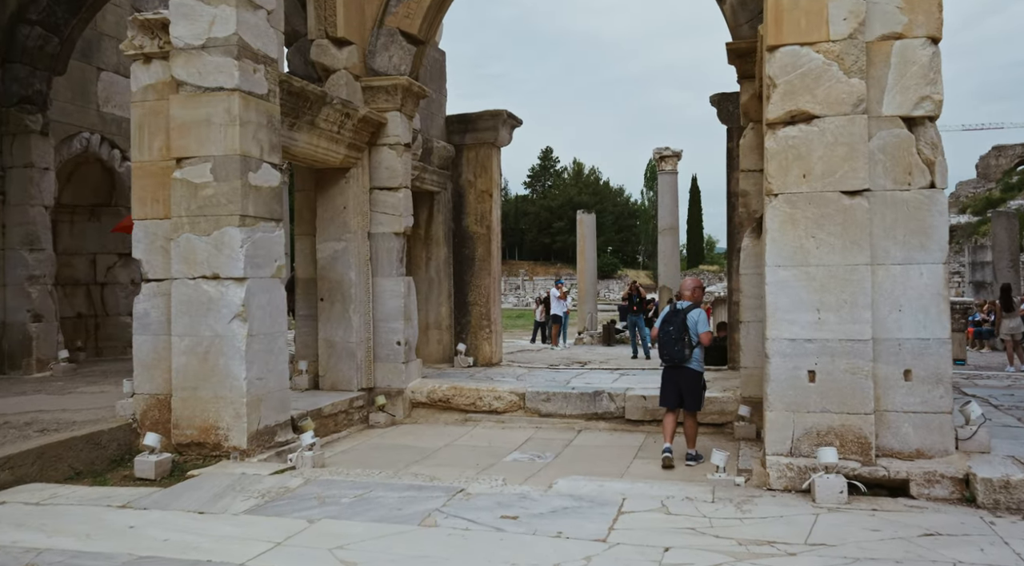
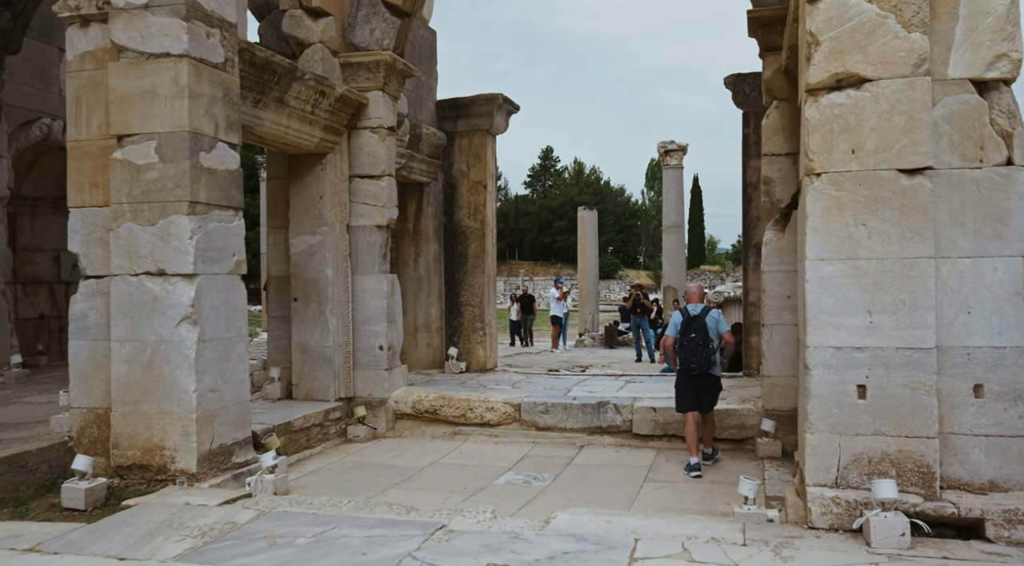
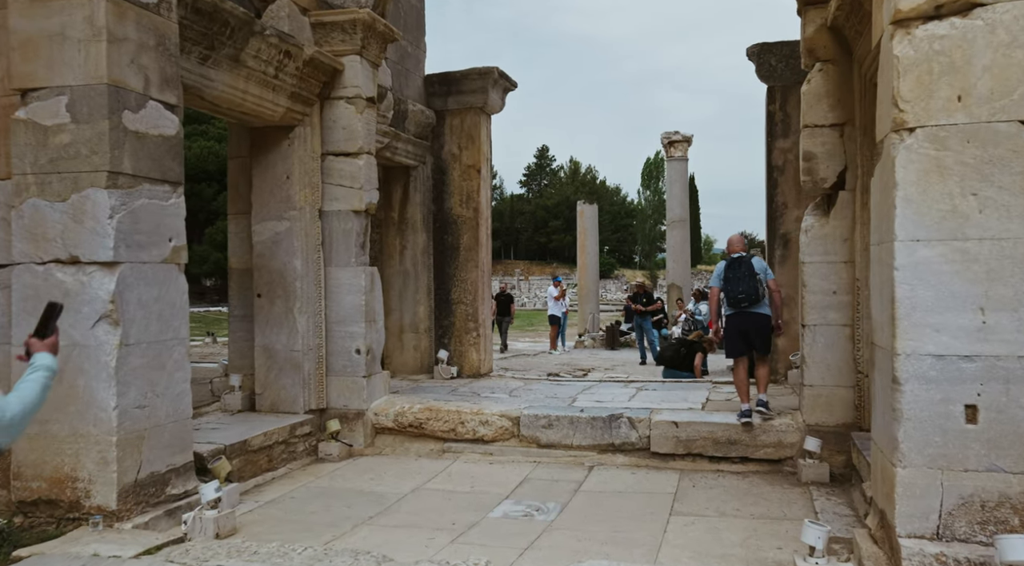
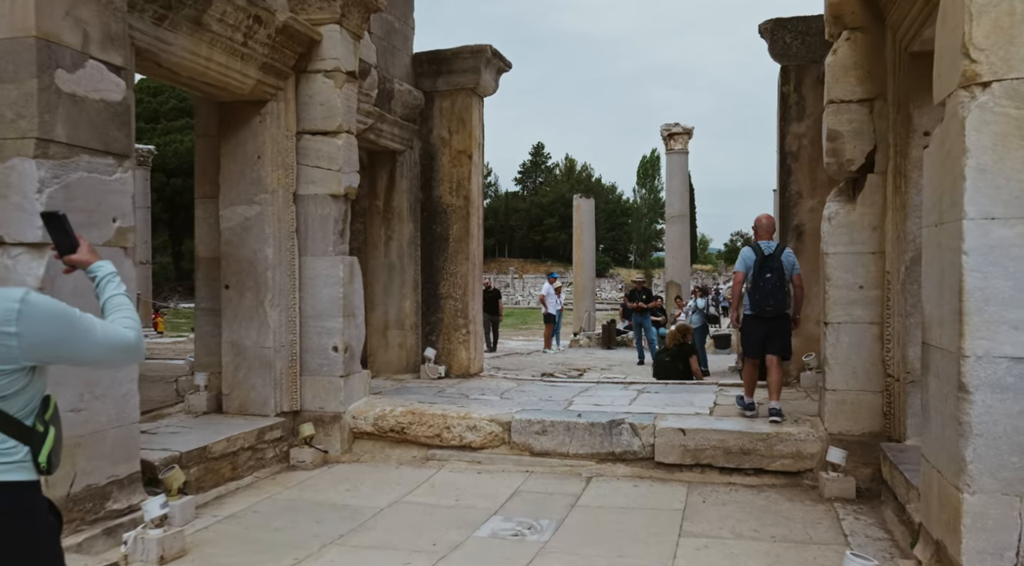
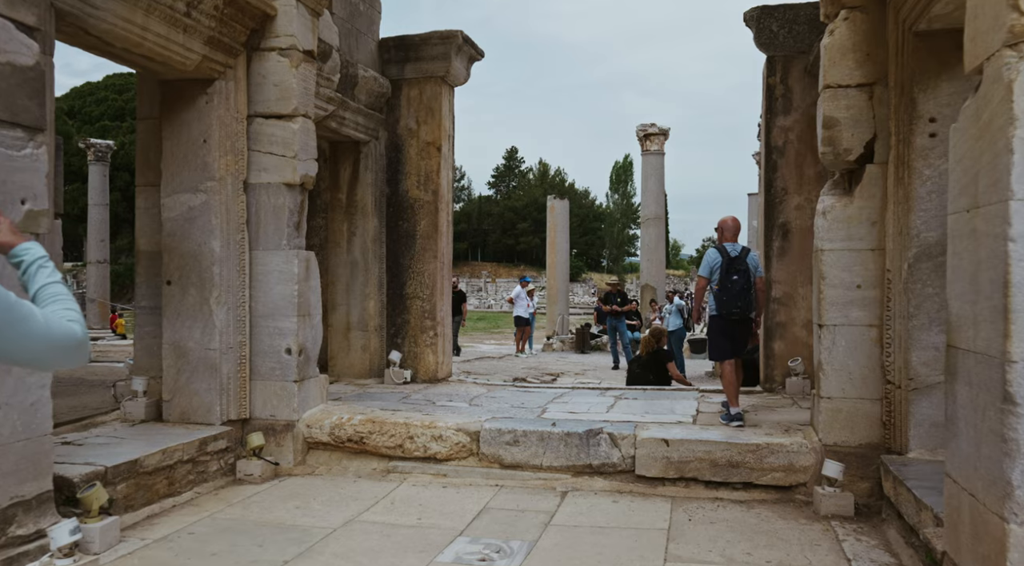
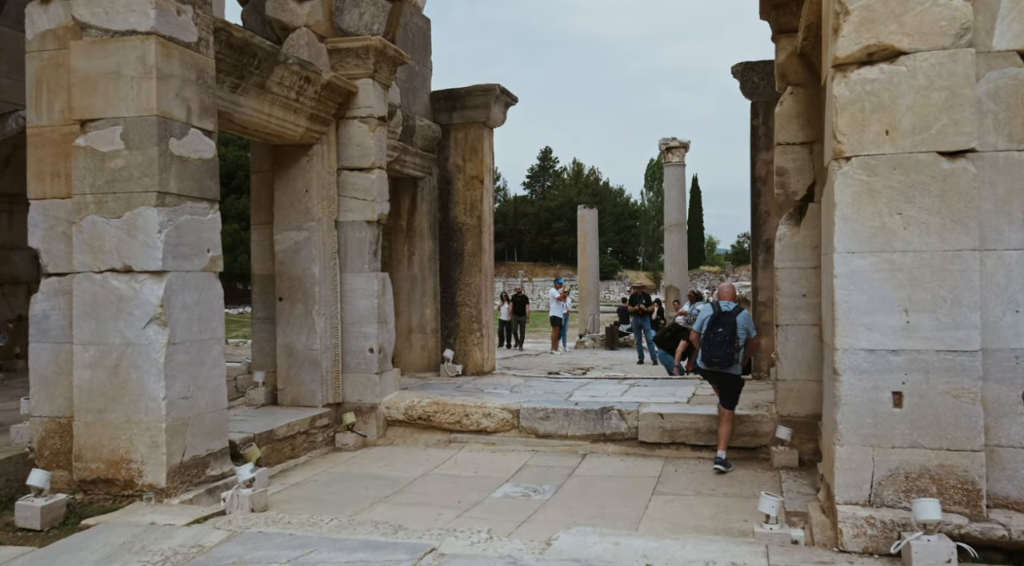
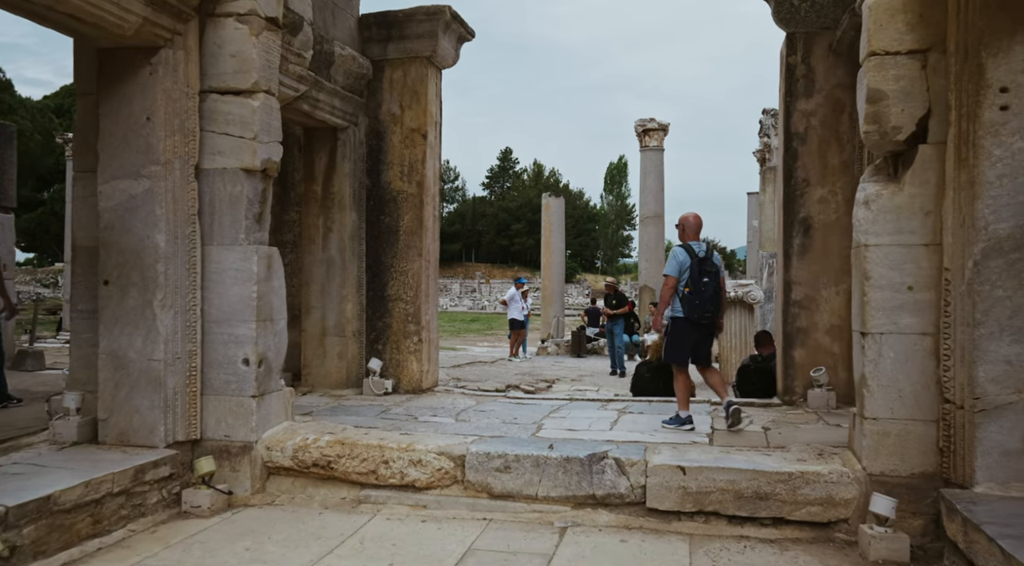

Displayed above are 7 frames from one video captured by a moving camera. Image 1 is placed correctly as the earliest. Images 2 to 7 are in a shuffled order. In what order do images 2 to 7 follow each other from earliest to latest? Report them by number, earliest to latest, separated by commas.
2, 6, 3, 4, 5, 7
